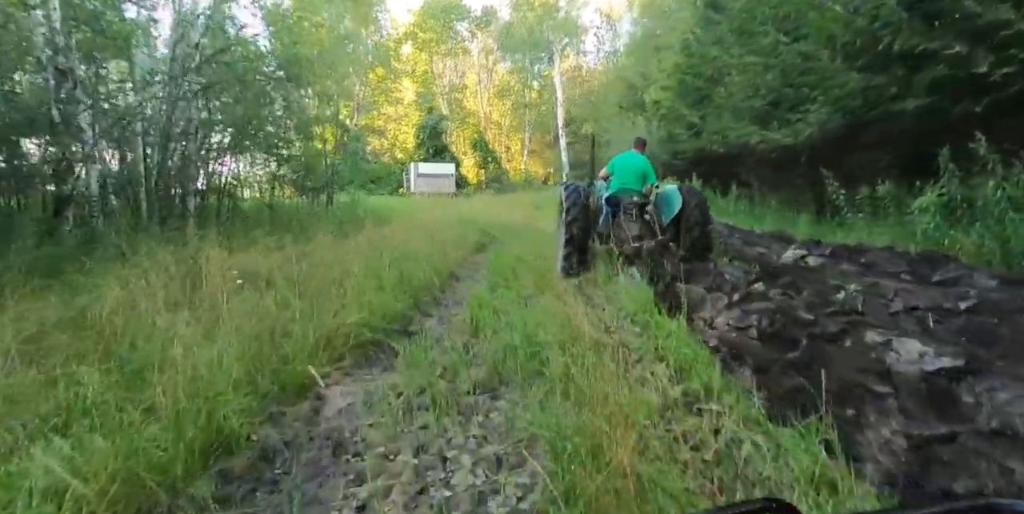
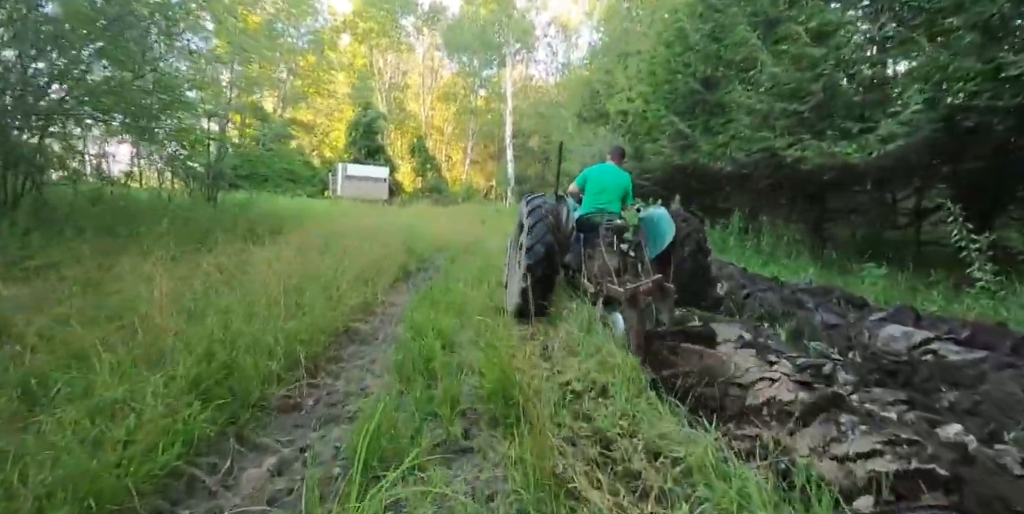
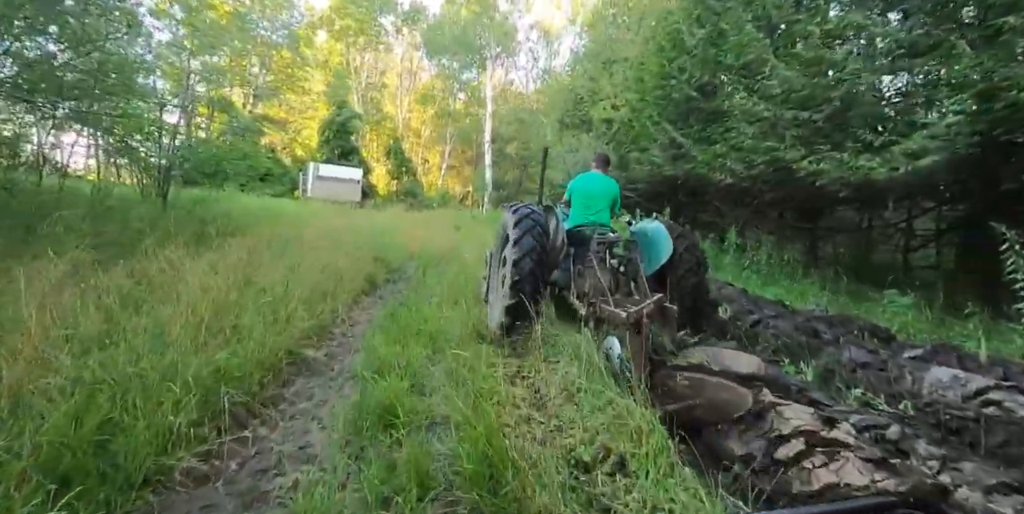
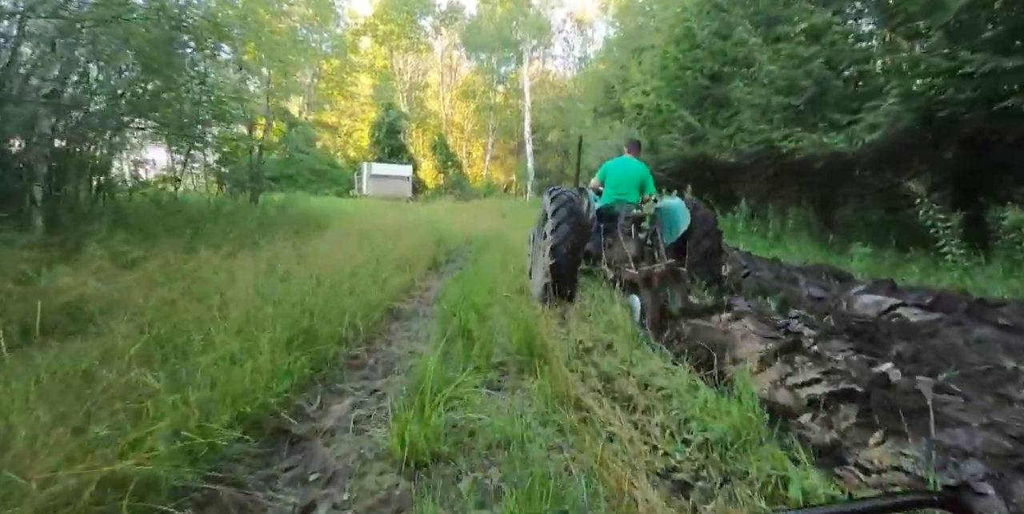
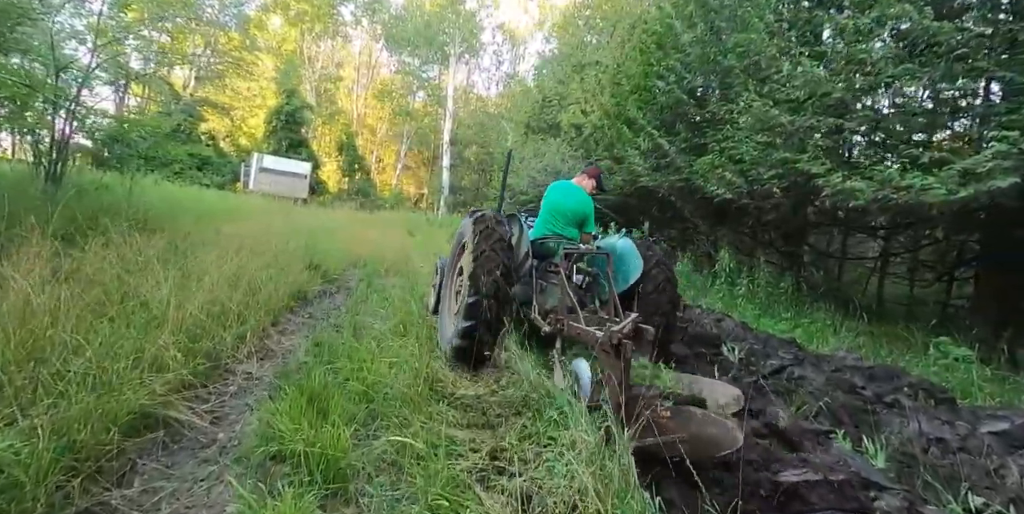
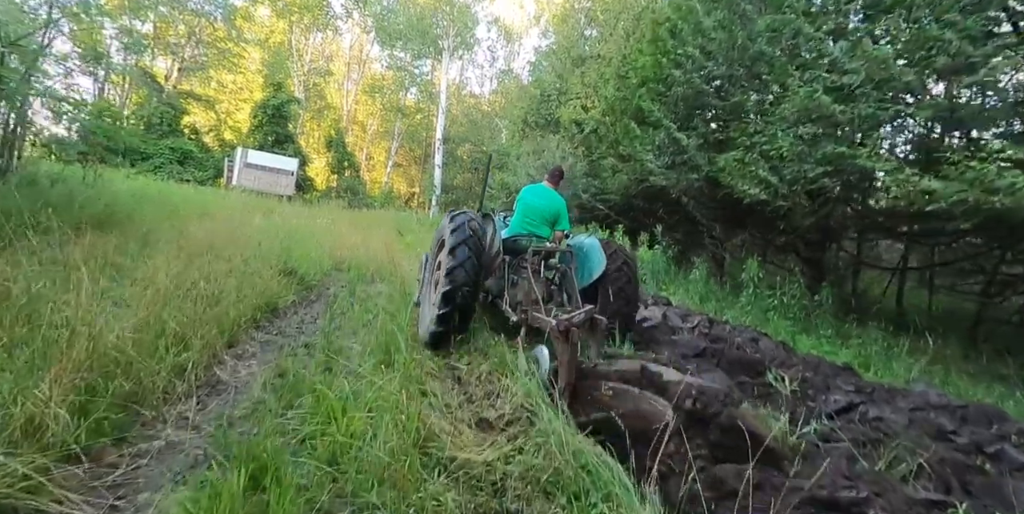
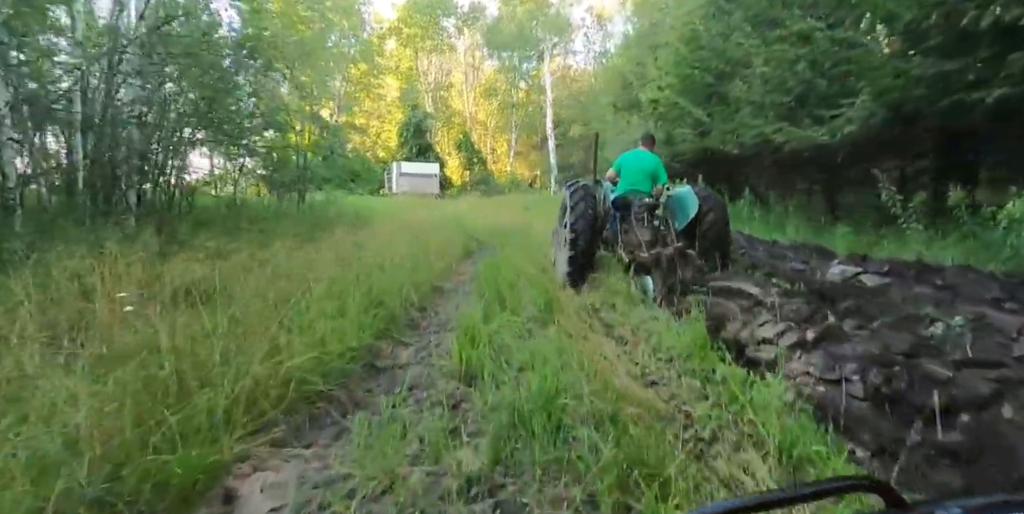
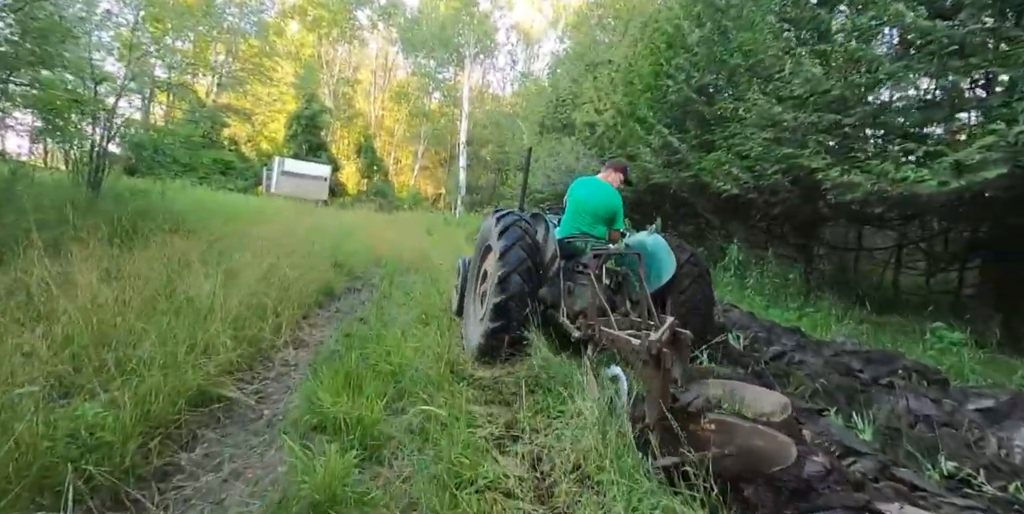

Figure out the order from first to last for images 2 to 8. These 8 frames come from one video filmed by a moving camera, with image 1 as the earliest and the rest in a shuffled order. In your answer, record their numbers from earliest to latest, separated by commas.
7, 4, 2, 3, 8, 5, 6
